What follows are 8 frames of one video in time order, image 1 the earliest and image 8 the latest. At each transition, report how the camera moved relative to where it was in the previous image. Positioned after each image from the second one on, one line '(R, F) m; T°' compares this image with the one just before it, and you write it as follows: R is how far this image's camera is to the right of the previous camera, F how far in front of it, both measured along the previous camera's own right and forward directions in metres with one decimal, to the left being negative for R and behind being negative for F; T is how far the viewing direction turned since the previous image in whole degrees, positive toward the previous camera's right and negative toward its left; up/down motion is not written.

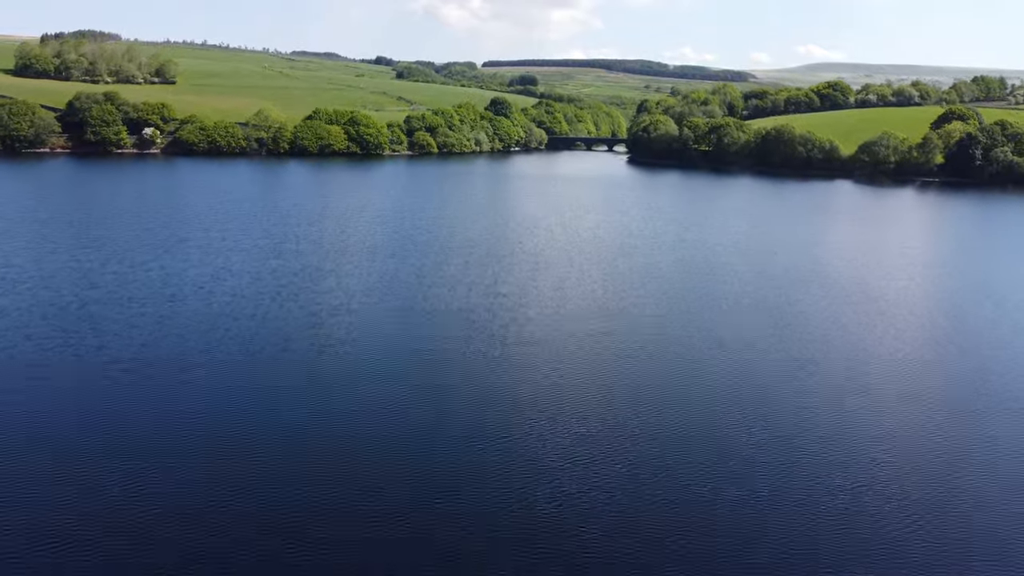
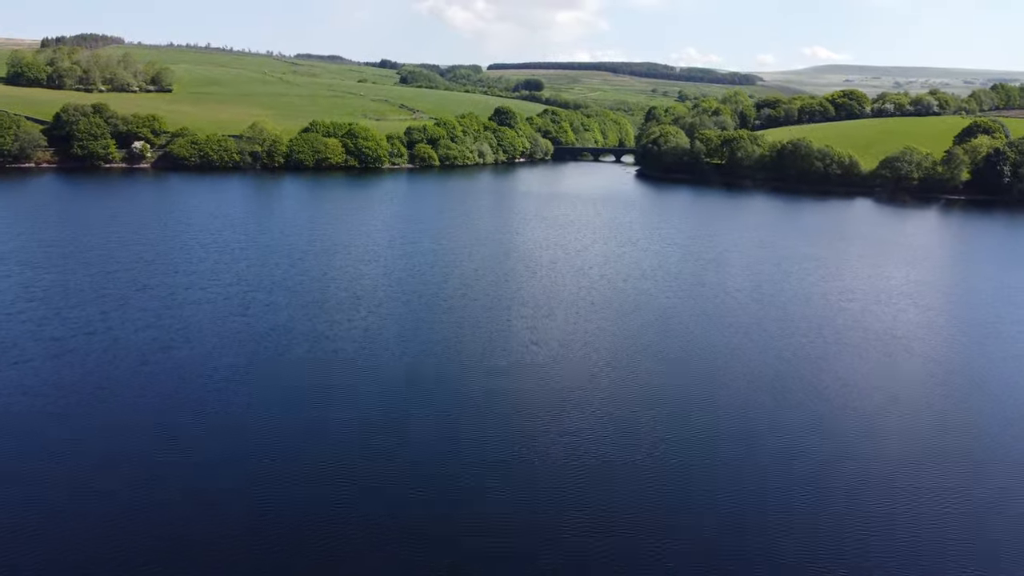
(+0.2, +4.5) m; 0°
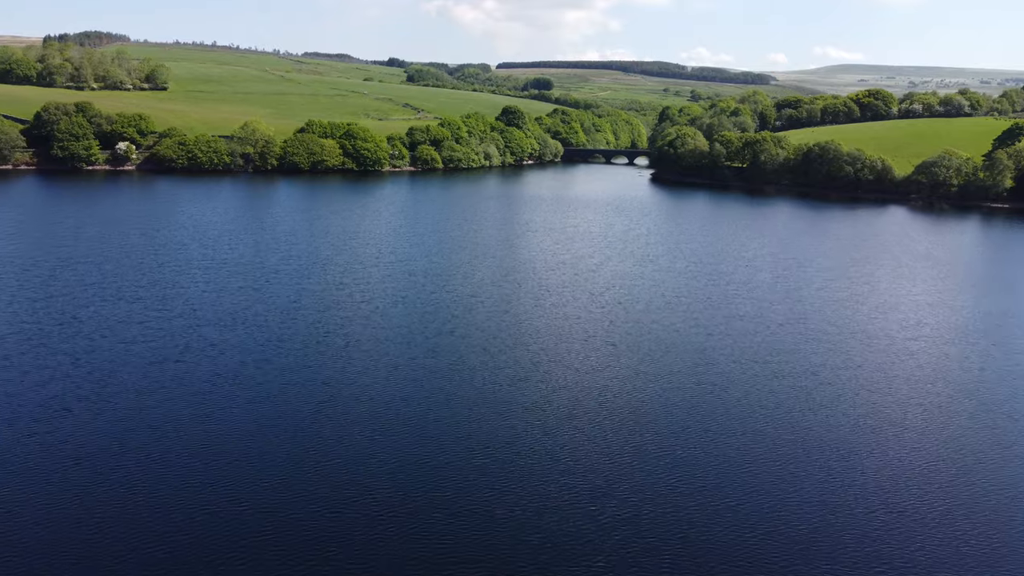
(+0.3, +6.5) m; -1°
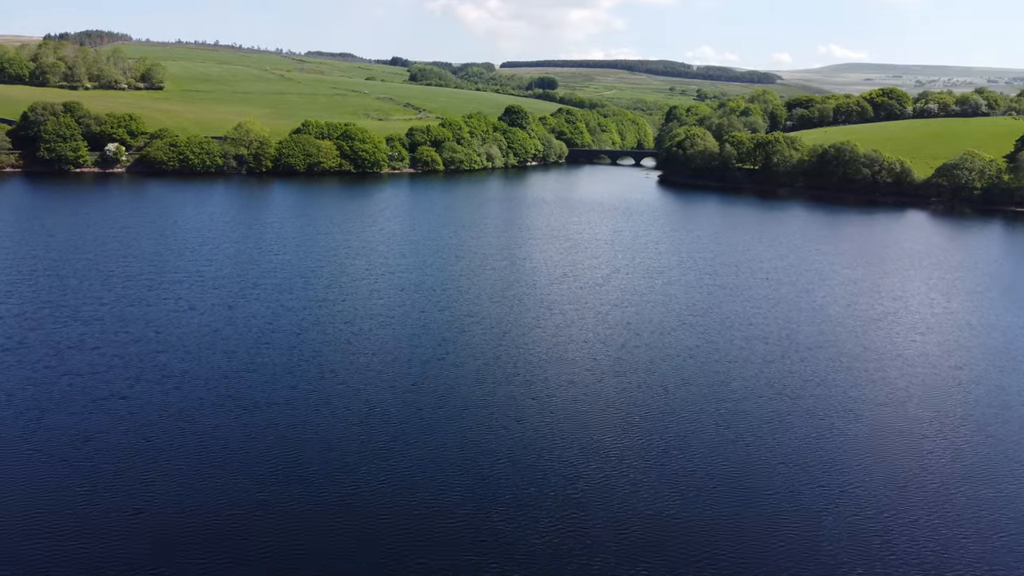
(+0.2, +3.6) m; 0°
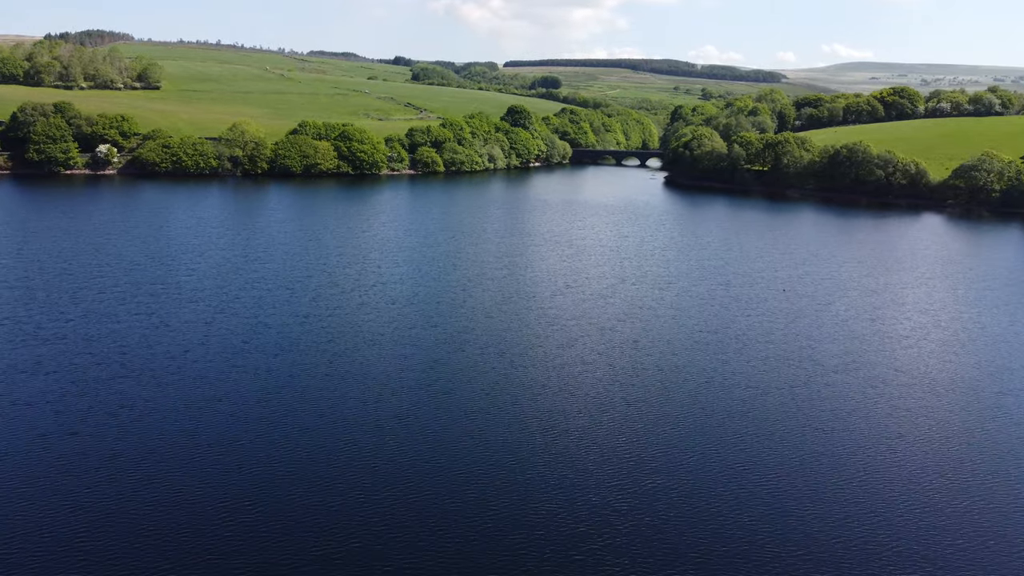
(+0.2, +2.7) m; 0°
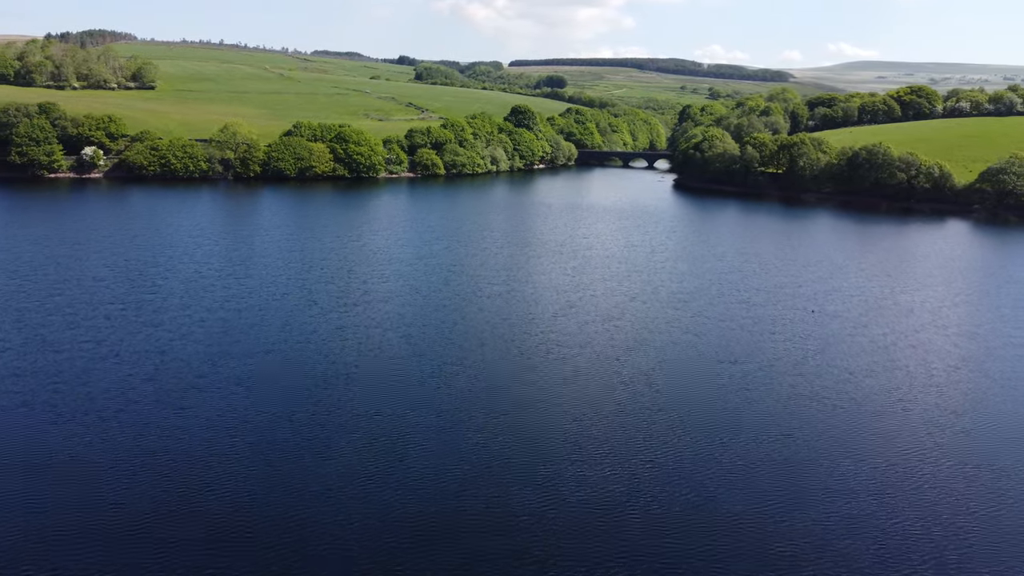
(+0.3, +4.0) m; 0°
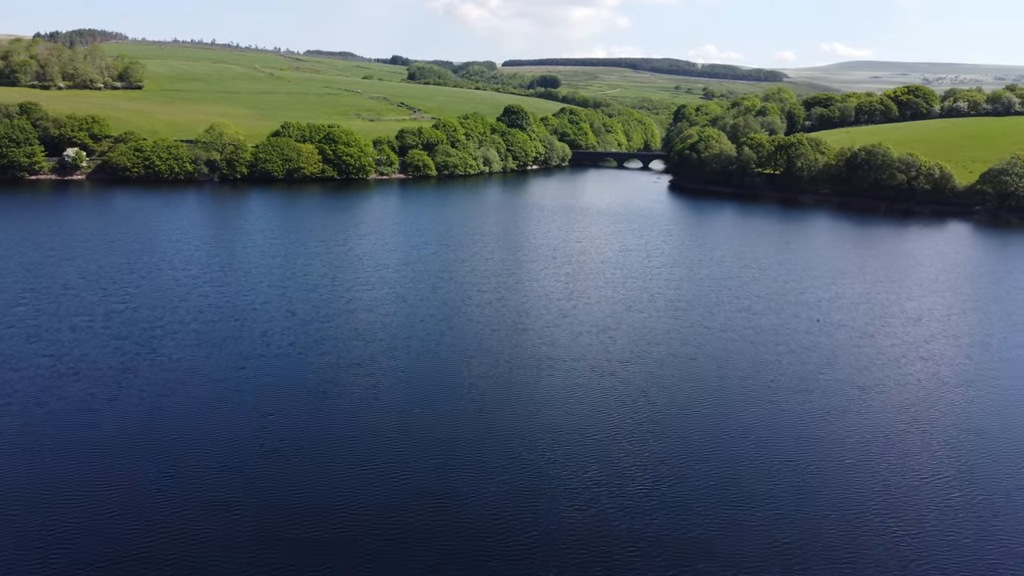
(+0.2, +1.8) m; 0°
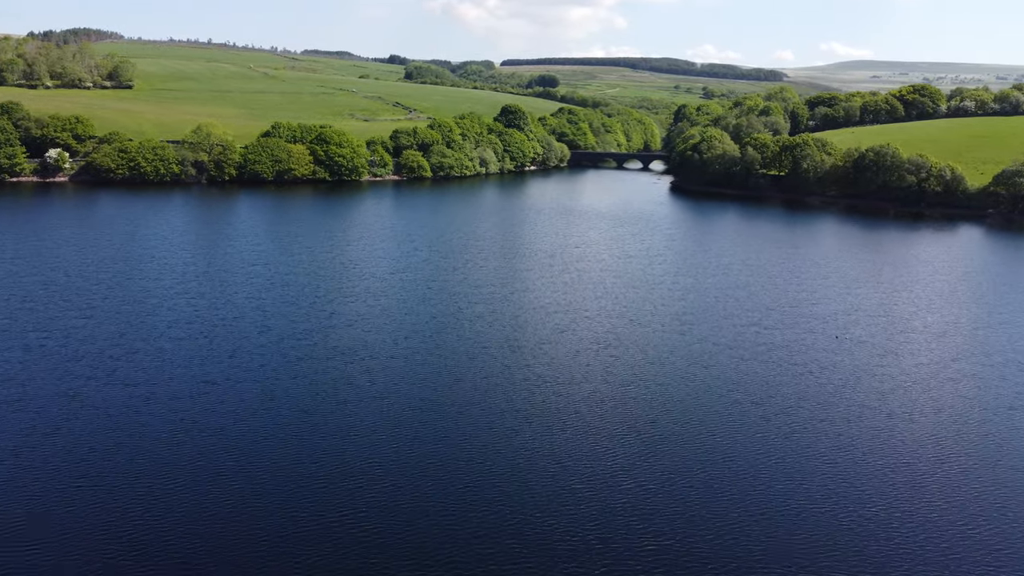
(+0.2, +2.7) m; 0°
